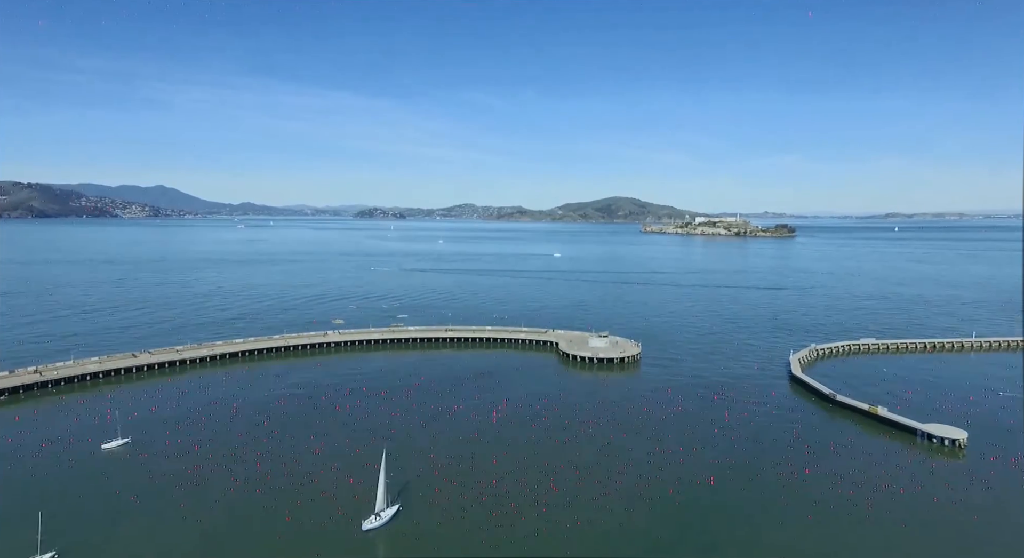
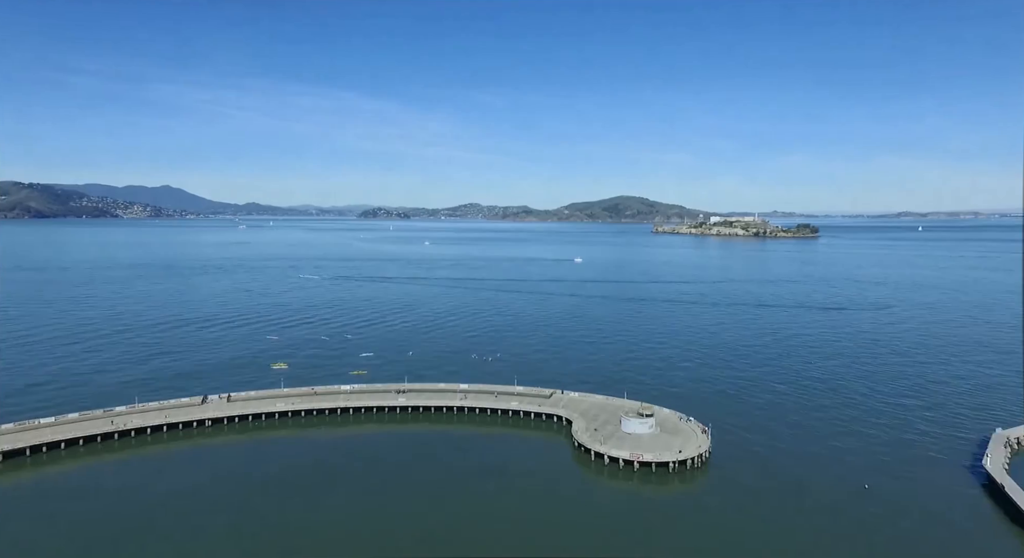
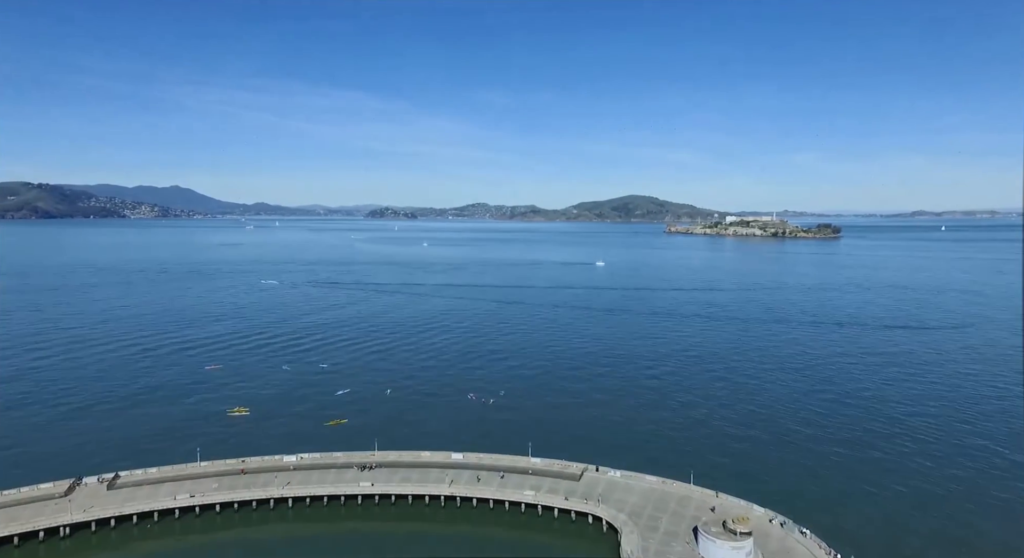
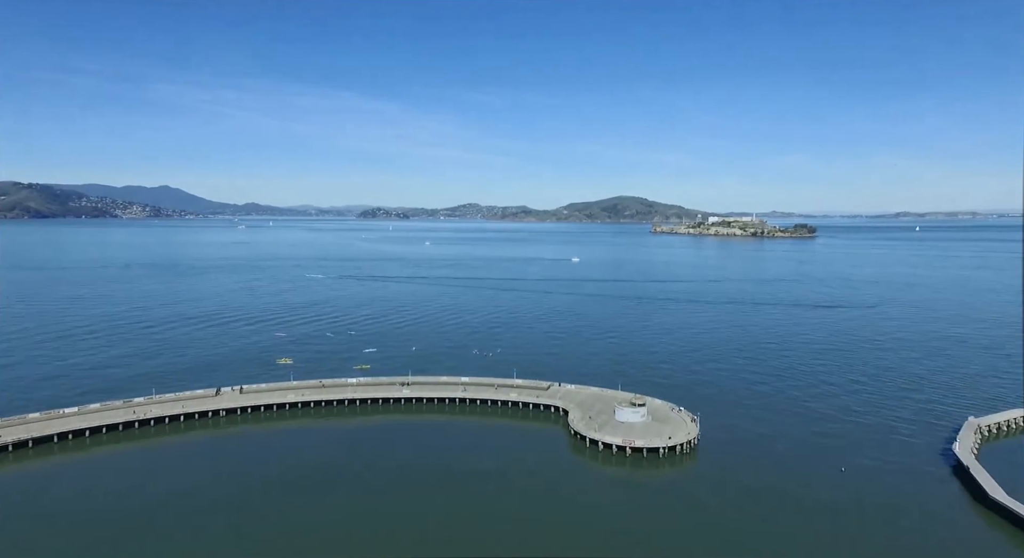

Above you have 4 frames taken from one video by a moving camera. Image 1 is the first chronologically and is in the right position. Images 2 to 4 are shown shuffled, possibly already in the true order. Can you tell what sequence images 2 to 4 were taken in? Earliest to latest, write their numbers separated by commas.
4, 2, 3
